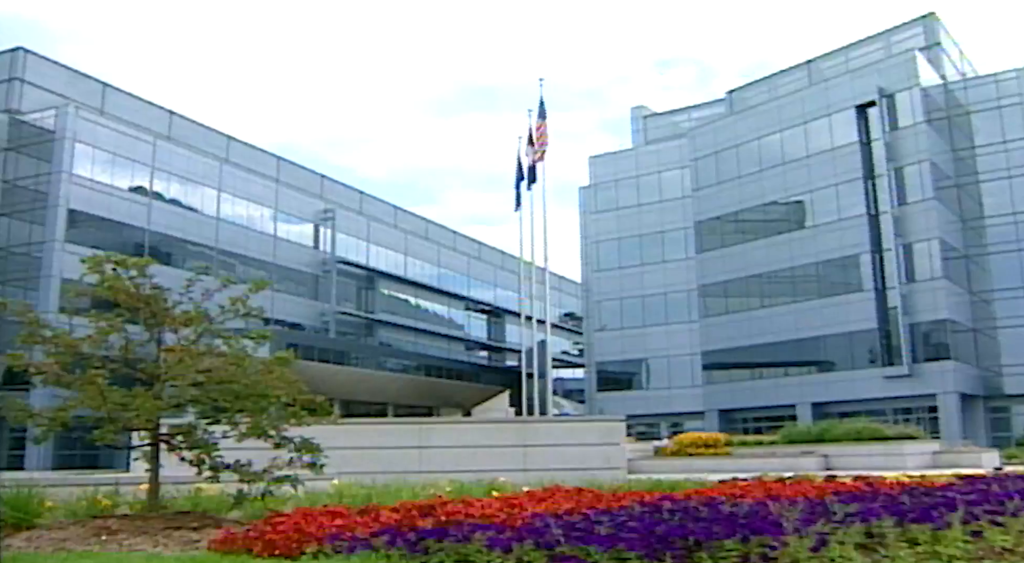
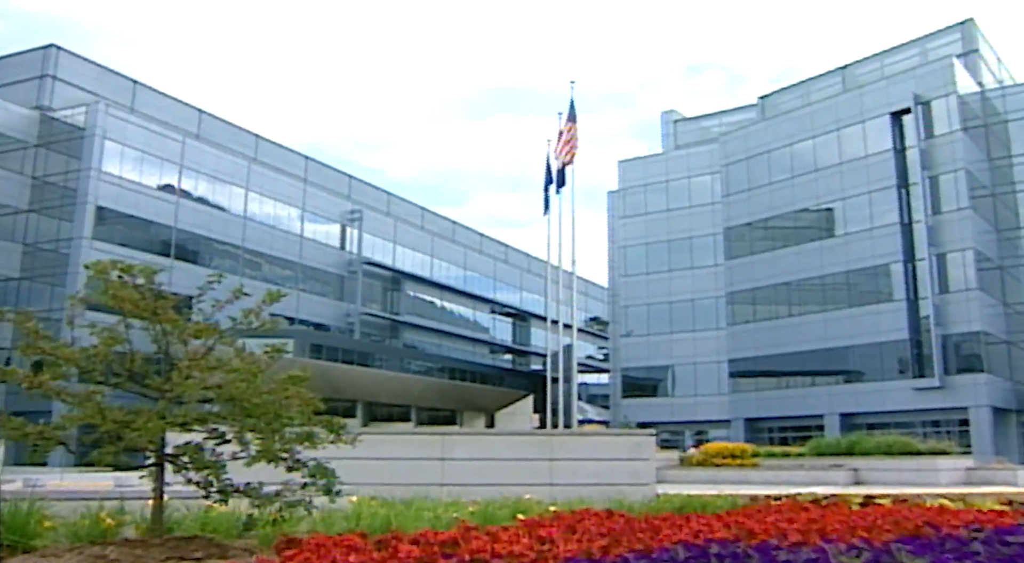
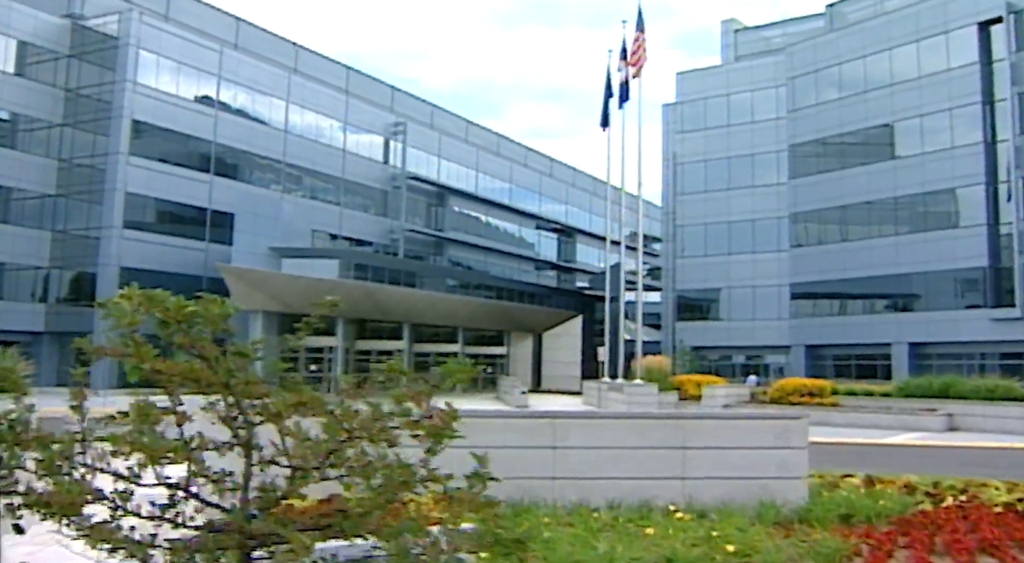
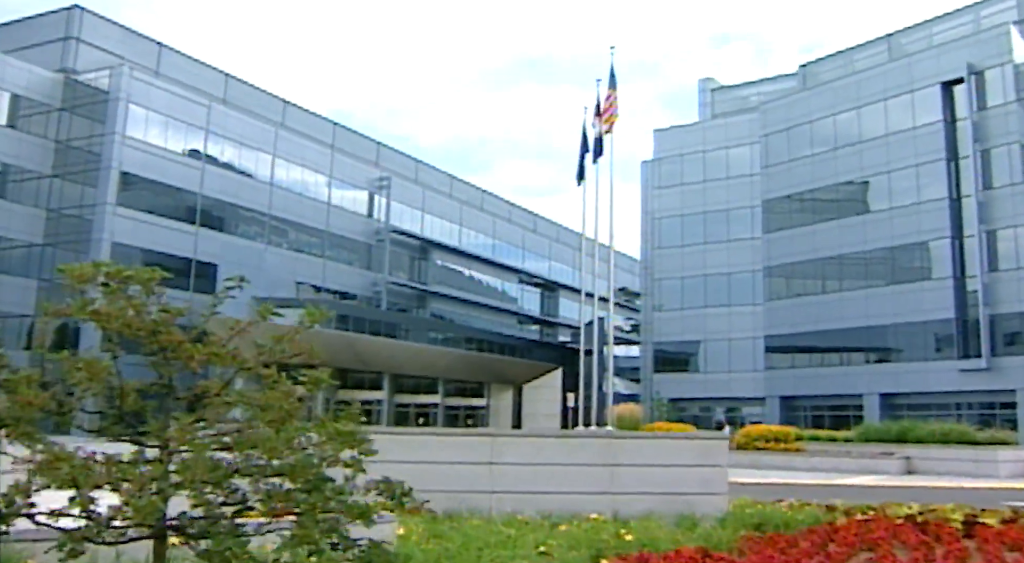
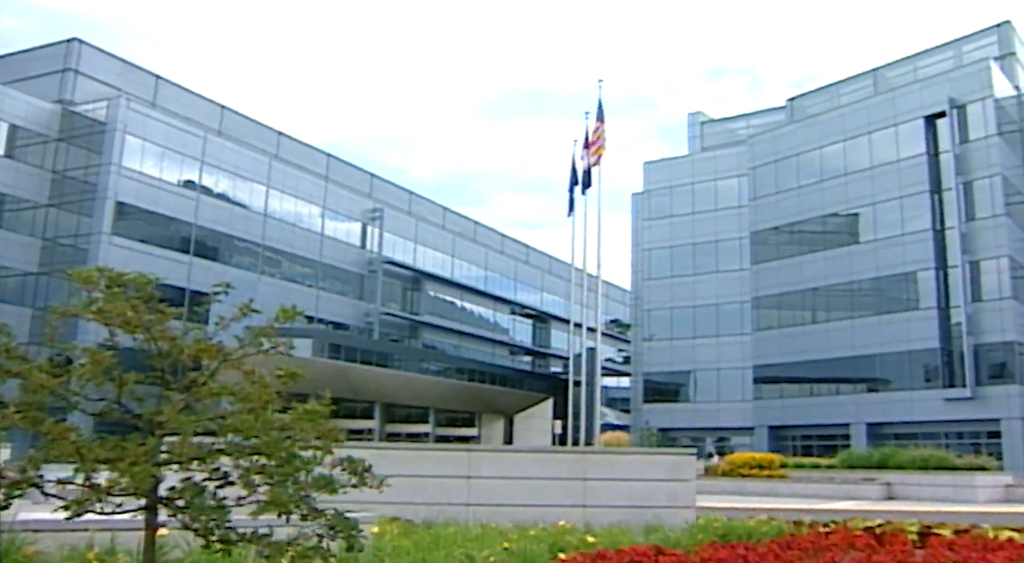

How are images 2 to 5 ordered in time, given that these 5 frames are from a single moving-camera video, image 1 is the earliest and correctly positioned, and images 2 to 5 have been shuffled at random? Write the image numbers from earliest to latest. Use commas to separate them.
2, 5, 4, 3
